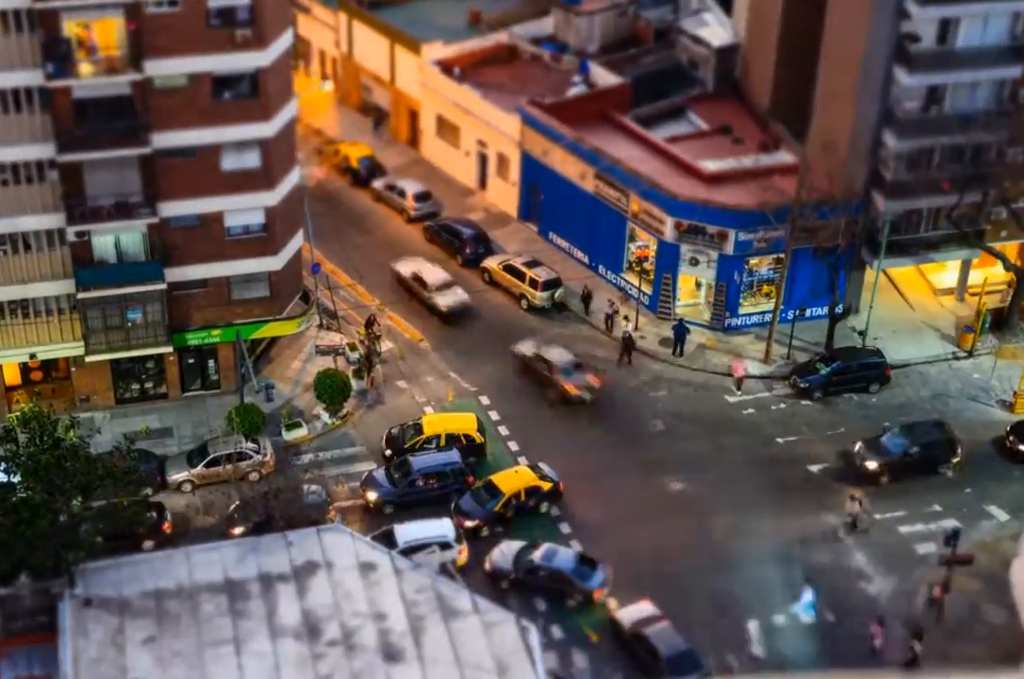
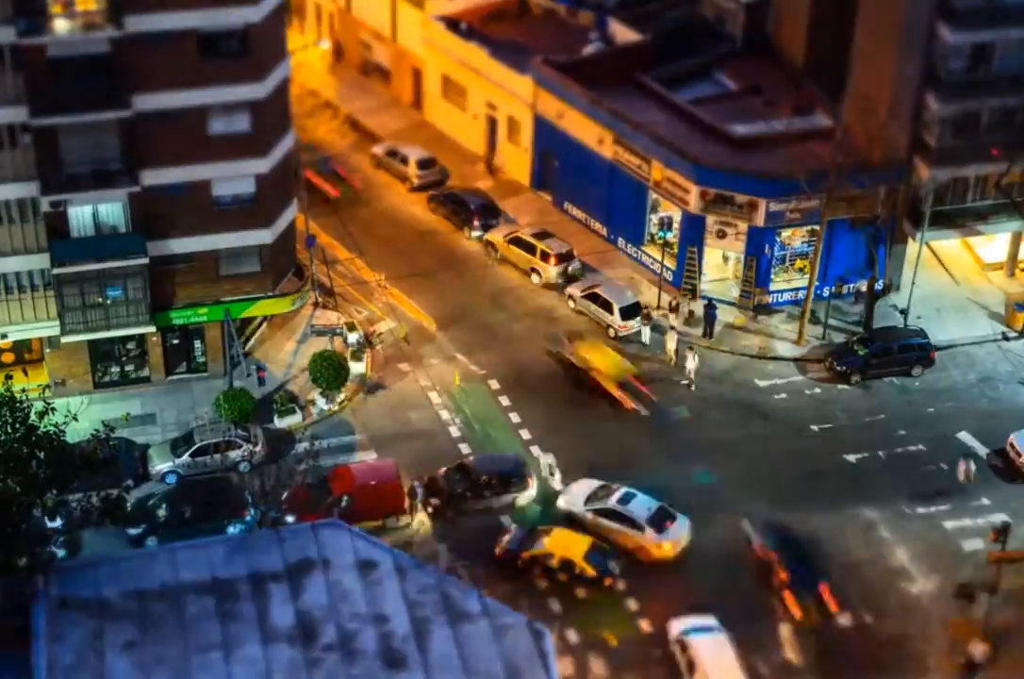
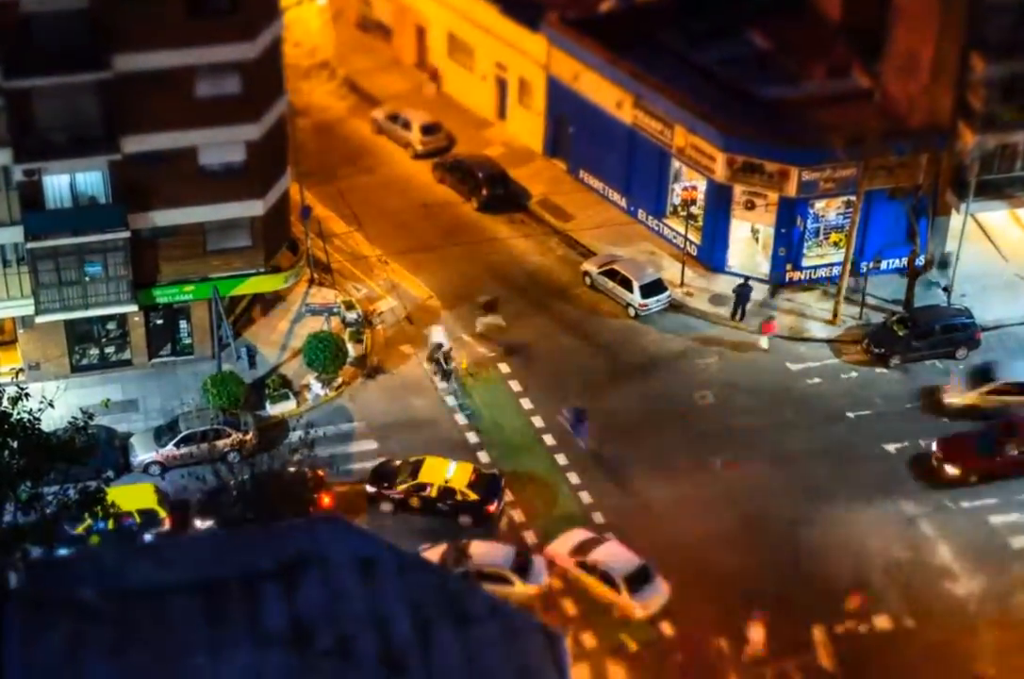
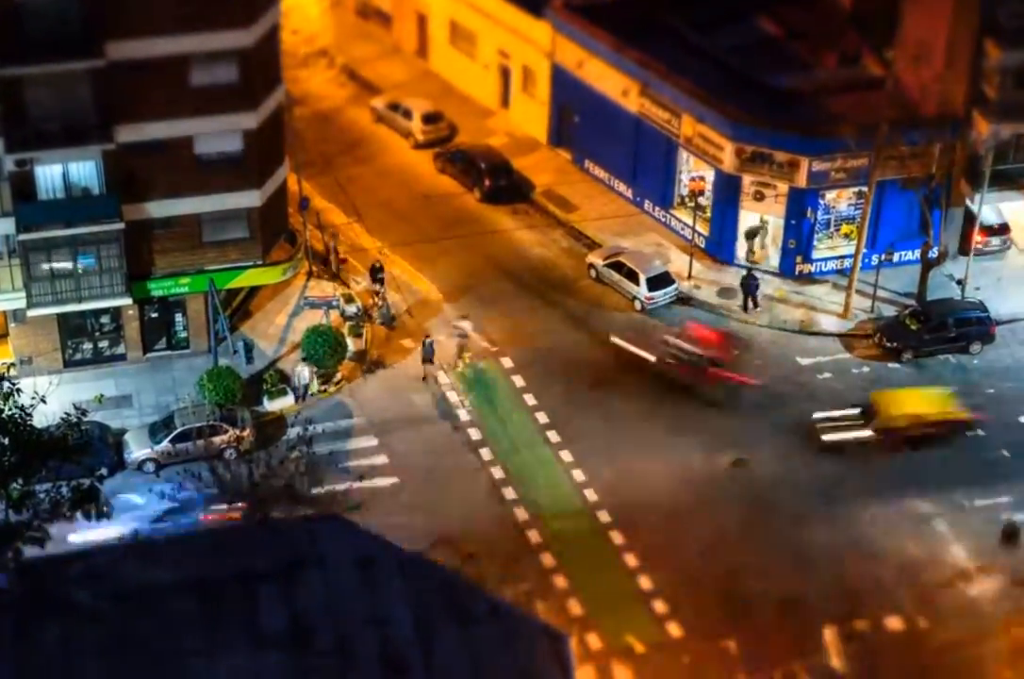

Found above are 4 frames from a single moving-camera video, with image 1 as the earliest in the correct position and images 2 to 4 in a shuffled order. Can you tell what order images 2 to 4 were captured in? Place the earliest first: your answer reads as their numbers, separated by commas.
2, 3, 4
